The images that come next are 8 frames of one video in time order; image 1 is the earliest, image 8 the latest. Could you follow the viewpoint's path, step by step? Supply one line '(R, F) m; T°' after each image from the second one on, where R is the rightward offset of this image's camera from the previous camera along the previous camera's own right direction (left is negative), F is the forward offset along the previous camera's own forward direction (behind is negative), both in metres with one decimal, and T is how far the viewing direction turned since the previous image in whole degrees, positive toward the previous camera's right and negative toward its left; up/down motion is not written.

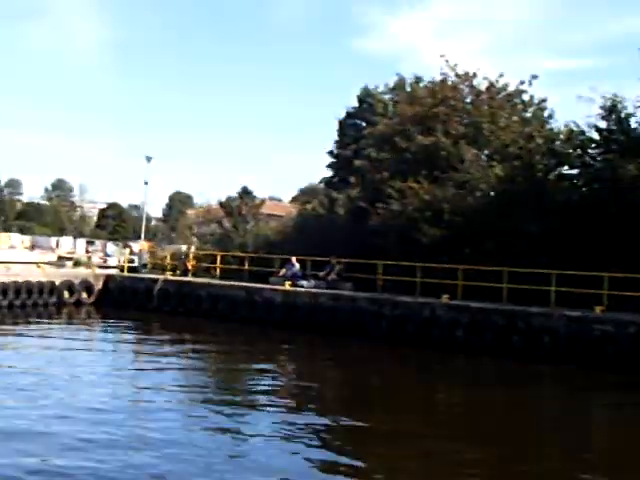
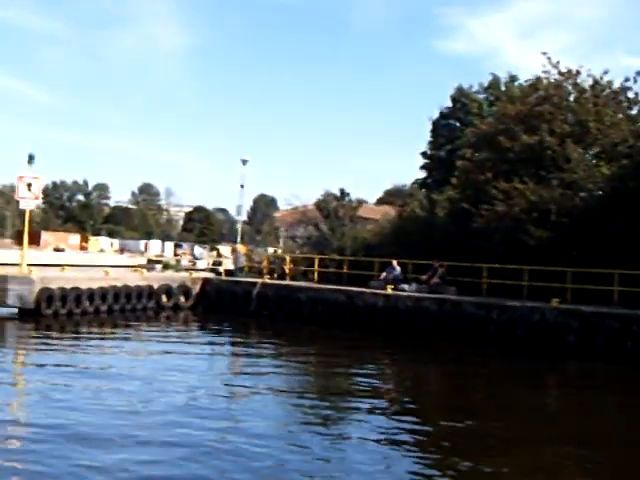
(-0.4, +0.5) m; -4°
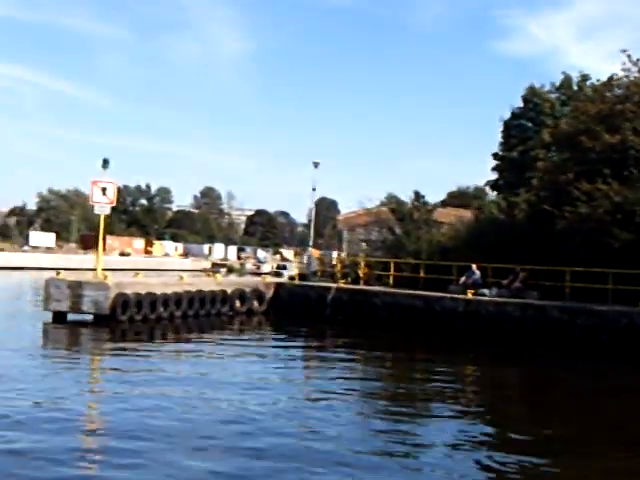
(-0.3, +0.5) m; -3°
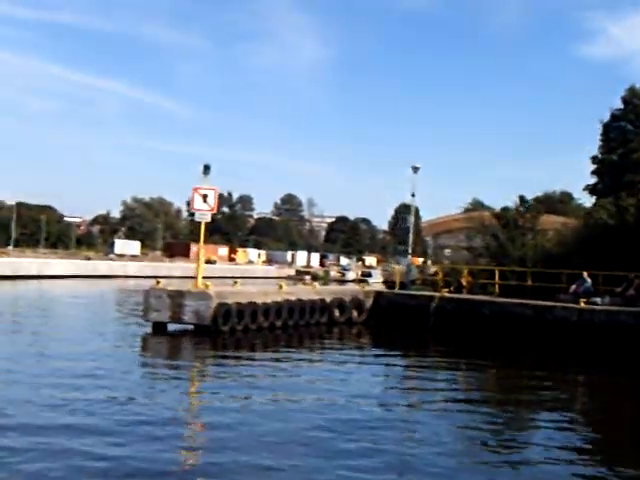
(-0.5, +0.7) m; -4°
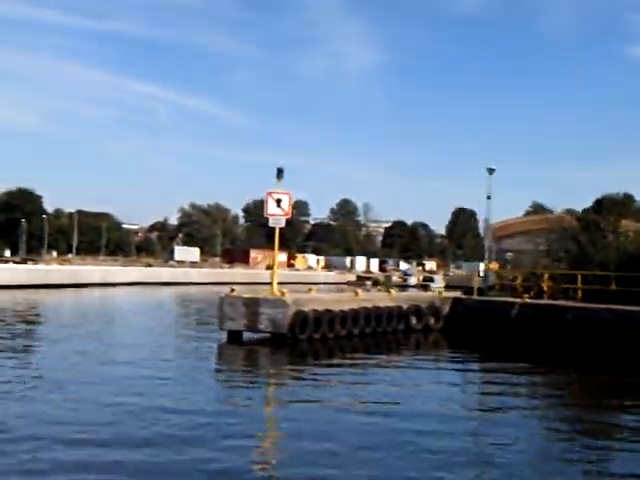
(-0.4, +0.7) m; -3°
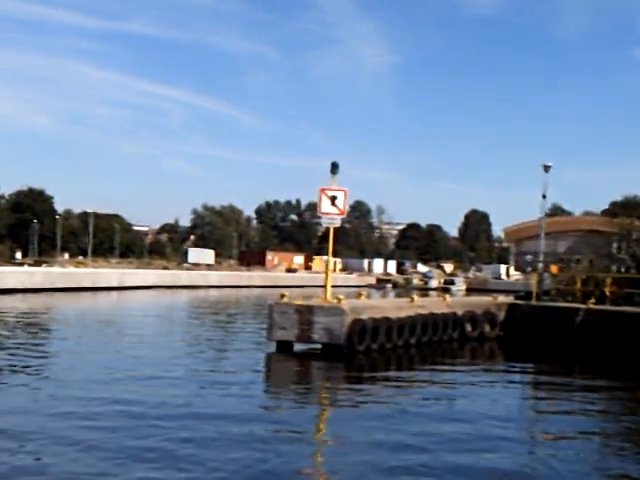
(-0.8, +1.6) m; 0°
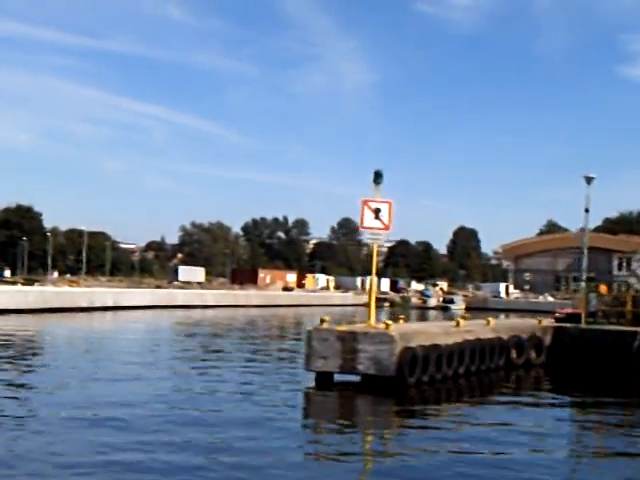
(-0.8, +2.0) m; +1°
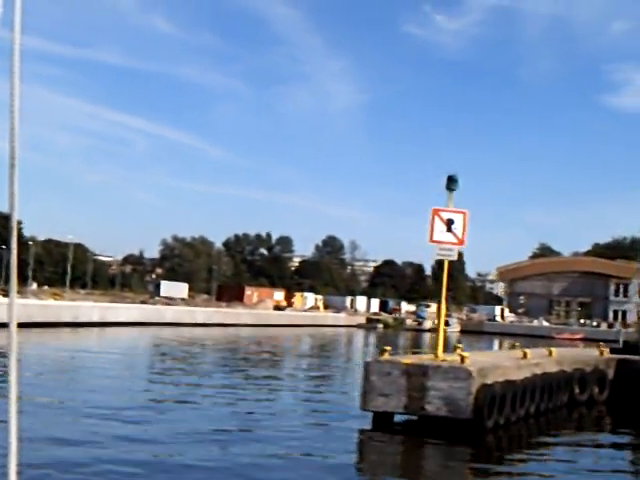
(-0.9, +2.5) m; +1°
